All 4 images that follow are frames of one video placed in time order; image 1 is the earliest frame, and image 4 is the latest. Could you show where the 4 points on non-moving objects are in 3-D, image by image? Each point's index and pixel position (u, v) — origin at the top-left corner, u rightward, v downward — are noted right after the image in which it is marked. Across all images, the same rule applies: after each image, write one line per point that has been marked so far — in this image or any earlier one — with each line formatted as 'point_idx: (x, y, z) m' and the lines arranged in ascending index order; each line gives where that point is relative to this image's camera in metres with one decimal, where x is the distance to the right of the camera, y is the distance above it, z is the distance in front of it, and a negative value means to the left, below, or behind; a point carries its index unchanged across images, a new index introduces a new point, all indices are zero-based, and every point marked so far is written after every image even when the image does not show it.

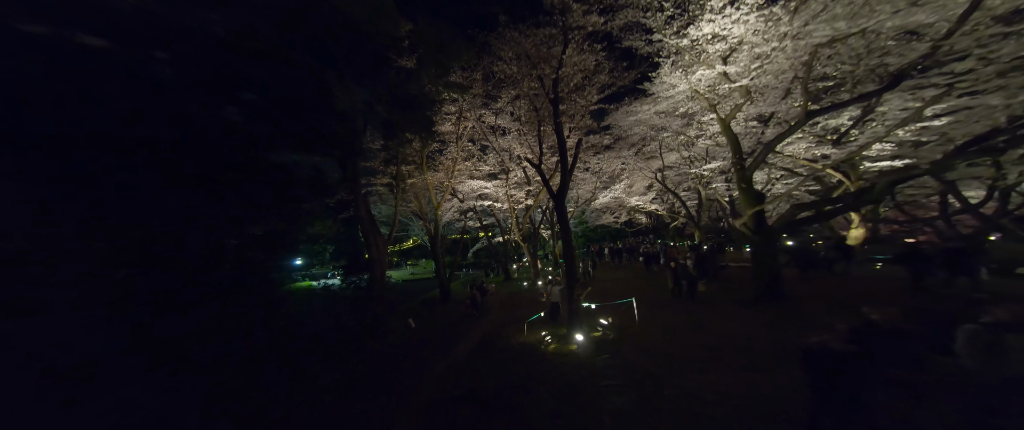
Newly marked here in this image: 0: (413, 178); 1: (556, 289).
0: (-4.8, +1.8, +14.9) m
1: (+1.0, -1.7, +7.3) m
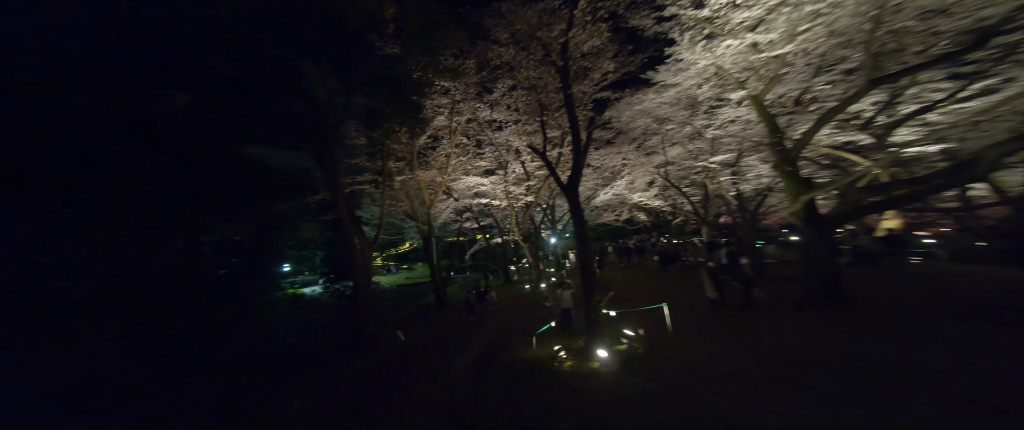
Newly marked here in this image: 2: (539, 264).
0: (-4.9, +1.8, +14.0) m
1: (+1.1, -1.6, +6.4) m
2: (+1.4, -2.6, +16.1) m
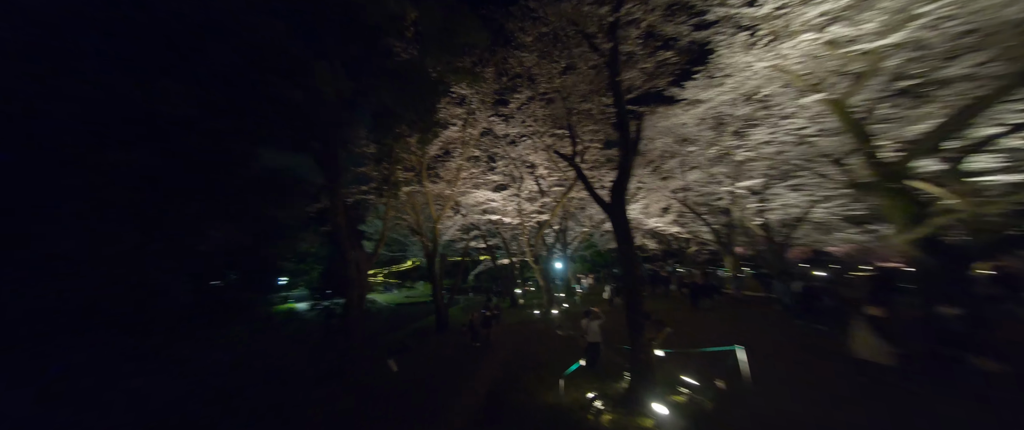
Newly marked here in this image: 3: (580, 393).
0: (-4.4, +1.2, +13.3) m
1: (+1.4, -1.9, +5.4) m
2: (+1.8, -3.6, +15.0) m
3: (+1.0, -2.6, +4.6) m
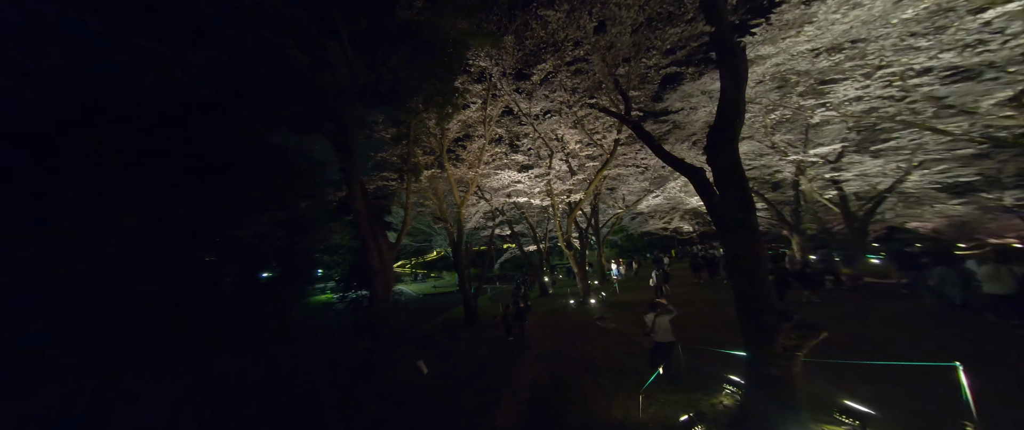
0: (-3.2, +1.7, +12.5) m
1: (+2.1, -1.4, +4.3) m
2: (+3.2, -2.7, +13.9) m
3: (+1.6, -2.2, +3.6) m
